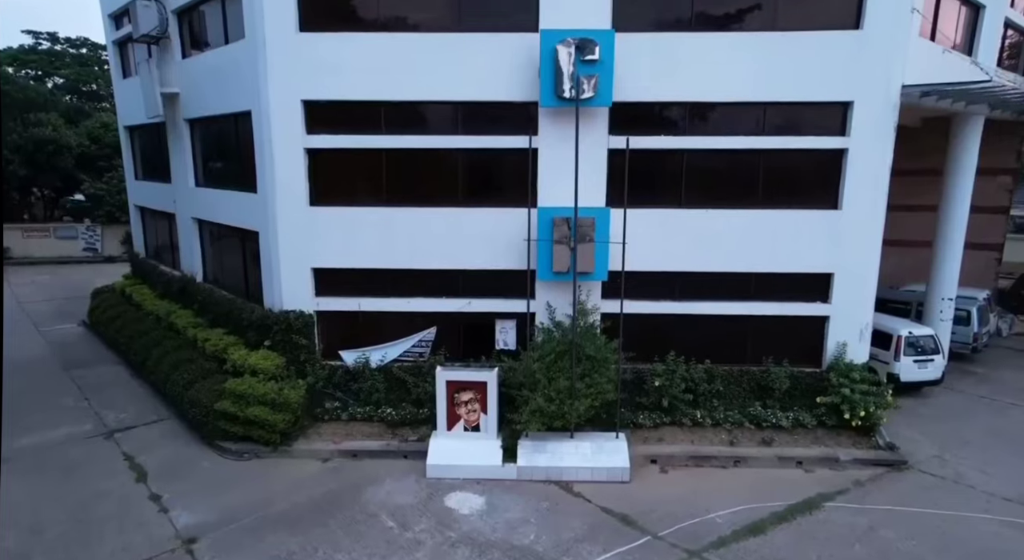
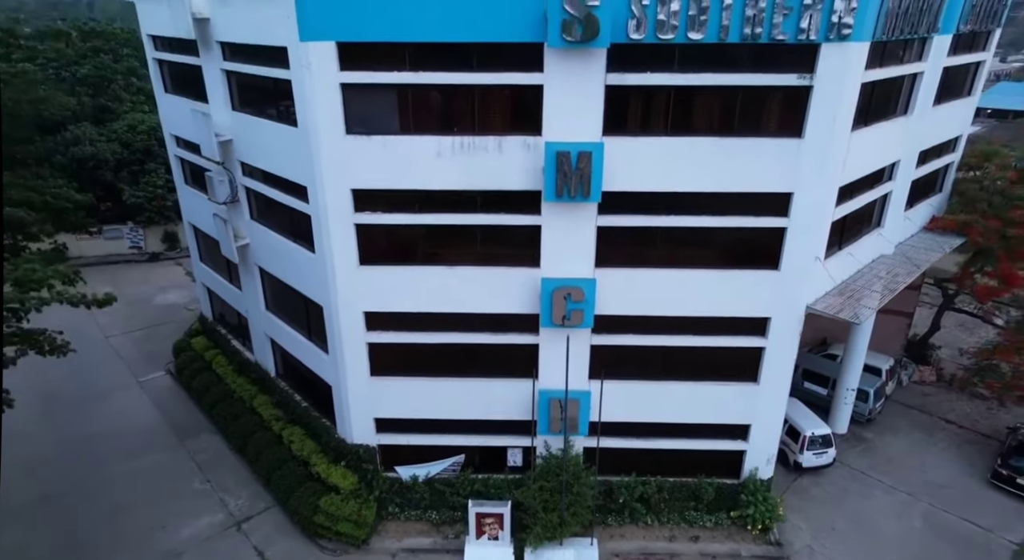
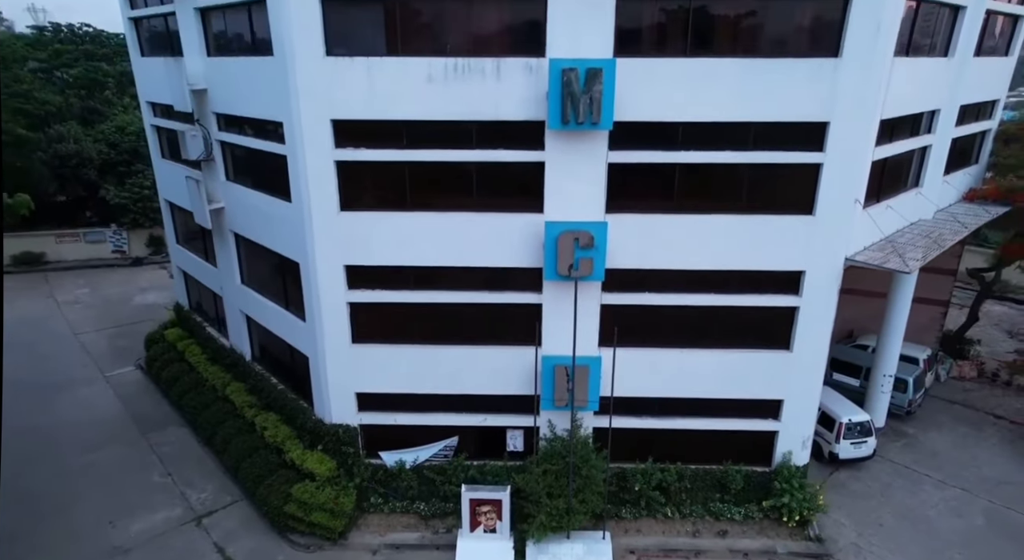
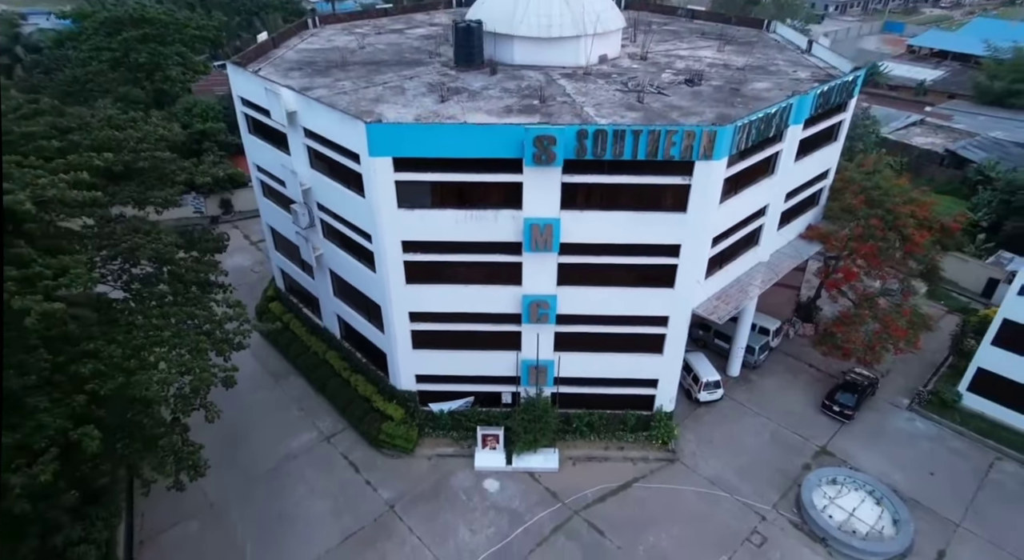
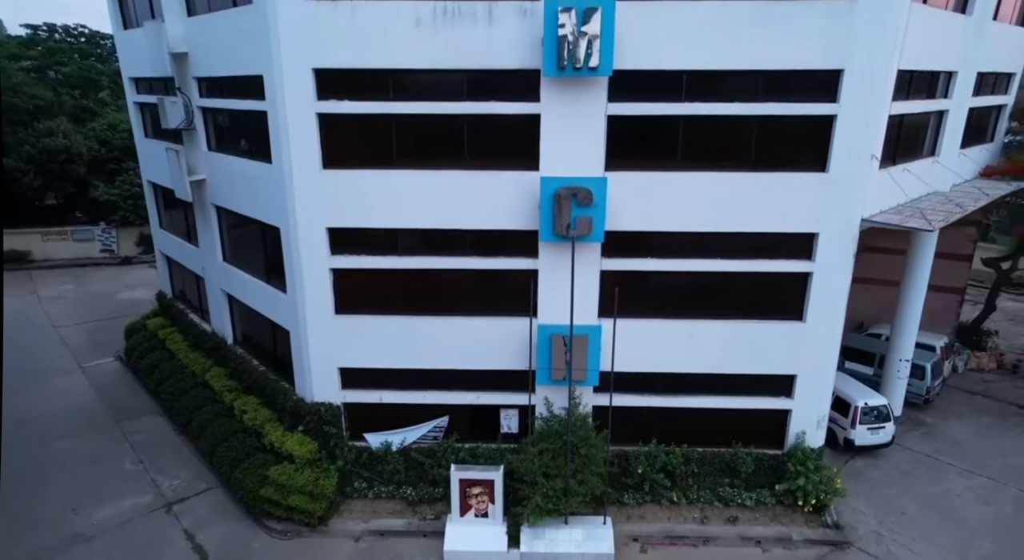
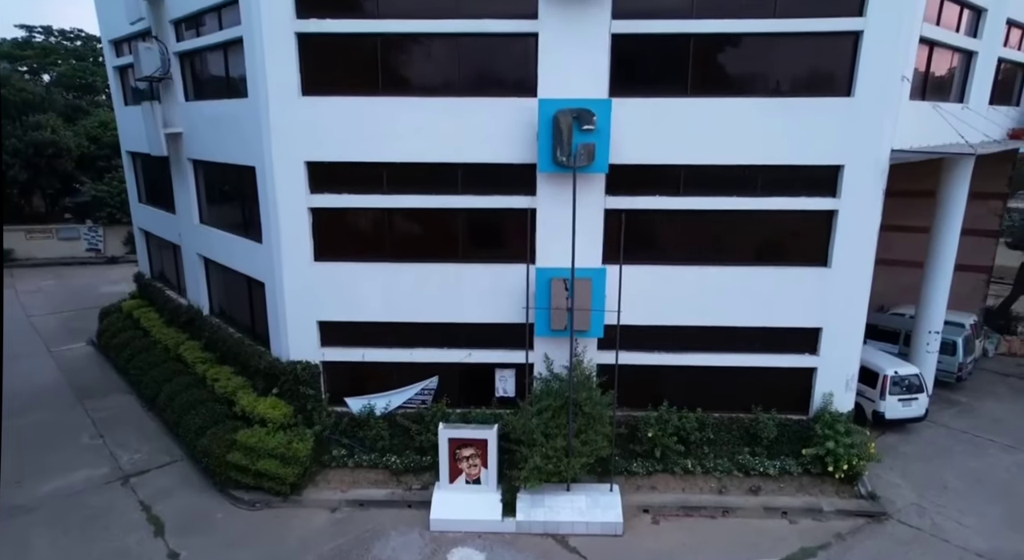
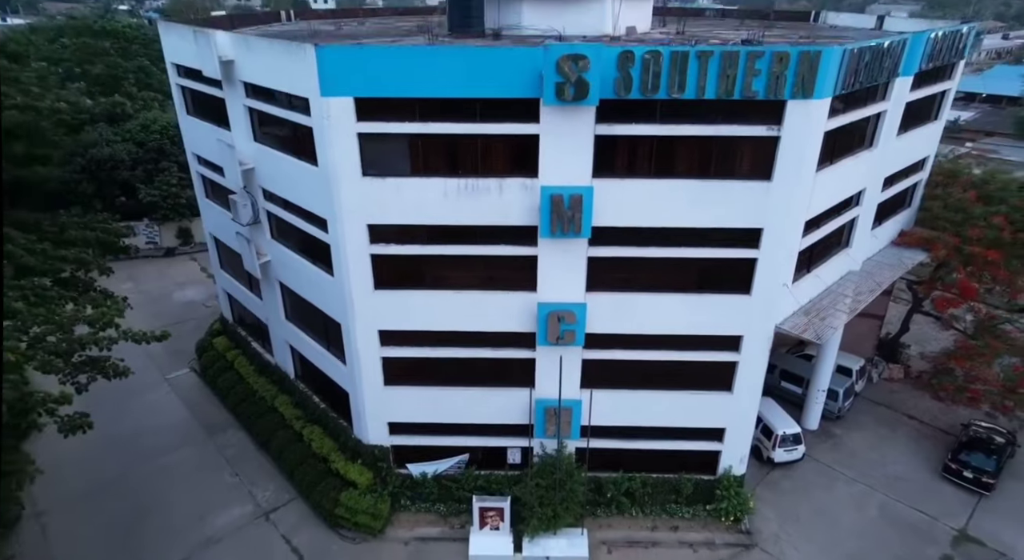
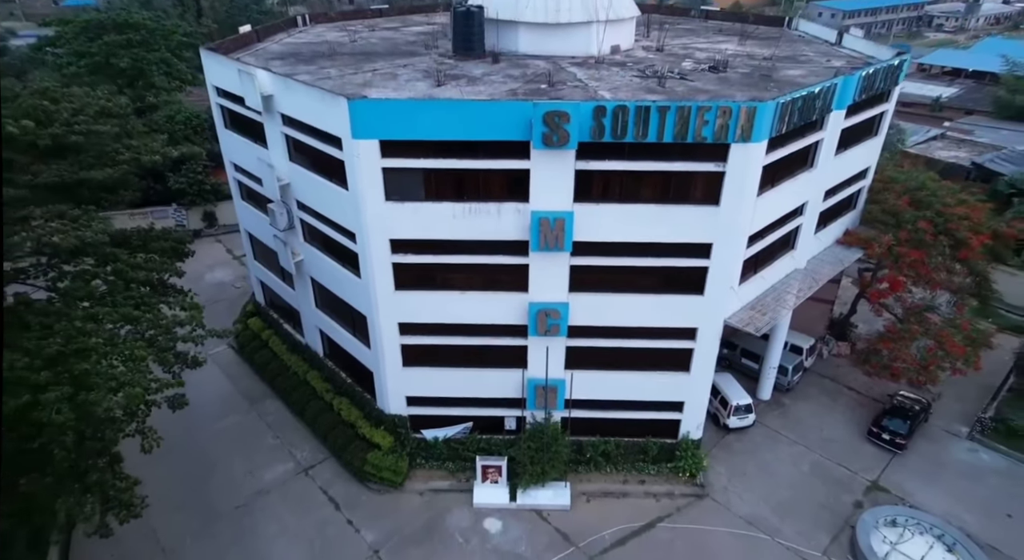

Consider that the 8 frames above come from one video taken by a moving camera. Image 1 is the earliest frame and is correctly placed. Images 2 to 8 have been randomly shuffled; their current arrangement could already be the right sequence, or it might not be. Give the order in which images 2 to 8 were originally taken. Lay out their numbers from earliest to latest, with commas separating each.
6, 5, 3, 2, 7, 8, 4
